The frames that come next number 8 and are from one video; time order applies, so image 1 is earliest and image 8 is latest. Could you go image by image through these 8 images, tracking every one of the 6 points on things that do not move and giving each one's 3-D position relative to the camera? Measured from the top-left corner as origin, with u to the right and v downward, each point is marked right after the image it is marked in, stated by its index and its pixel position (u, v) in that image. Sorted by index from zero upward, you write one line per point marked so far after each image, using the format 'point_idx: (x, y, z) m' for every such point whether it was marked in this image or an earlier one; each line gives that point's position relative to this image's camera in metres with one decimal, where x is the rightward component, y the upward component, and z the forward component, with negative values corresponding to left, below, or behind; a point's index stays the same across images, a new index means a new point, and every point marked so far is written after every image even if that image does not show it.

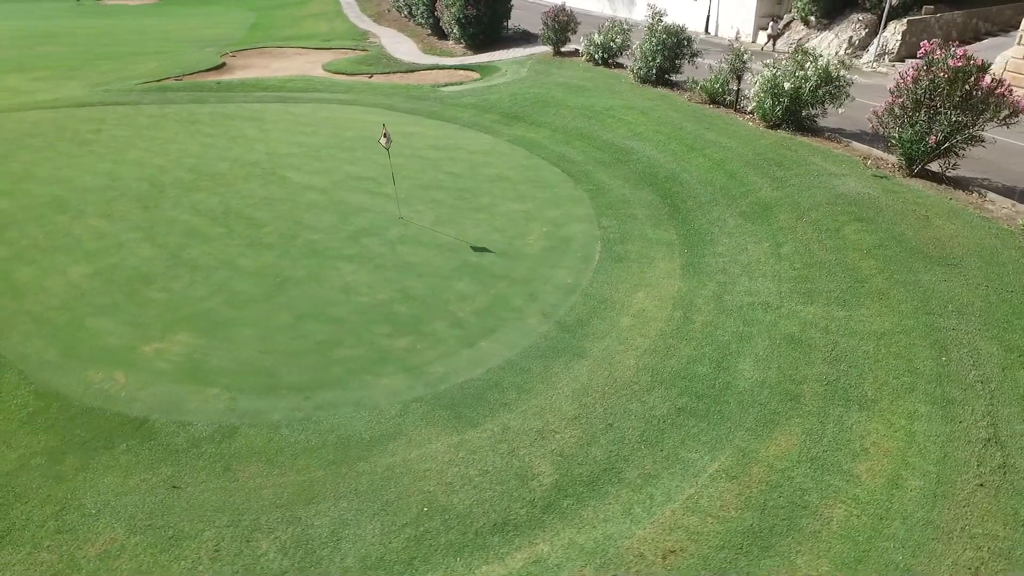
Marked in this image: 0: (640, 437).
0: (+2.0, -2.4, +9.8) m
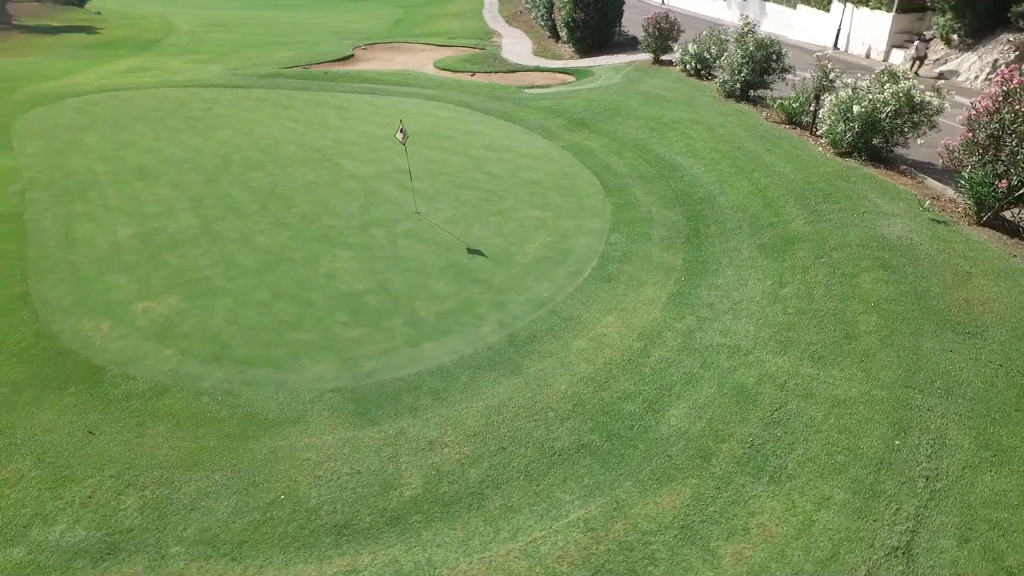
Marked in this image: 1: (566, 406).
0: (+0.1, -2.8, +9.2) m
1: (+0.9, -2.1, +10.5) m
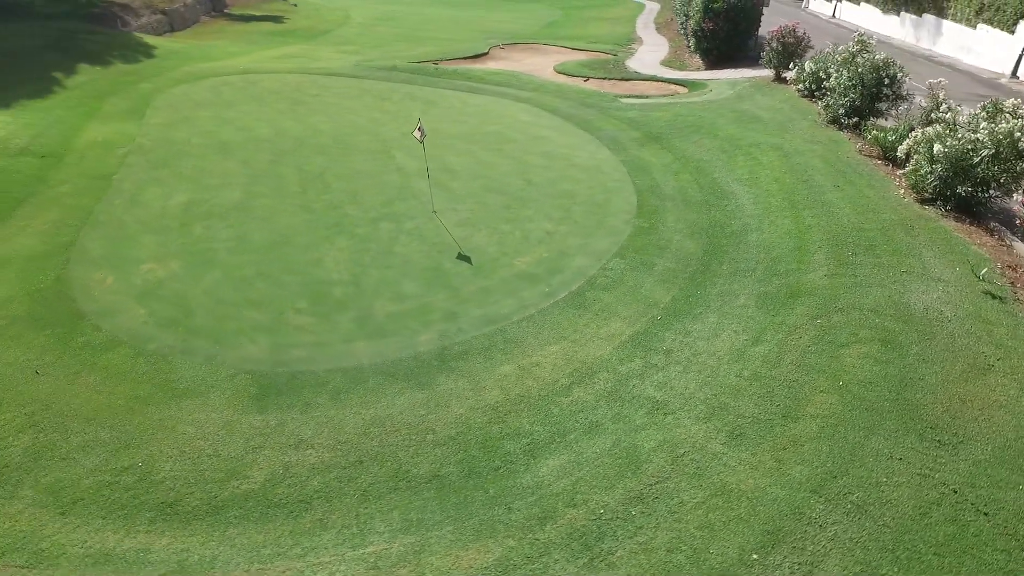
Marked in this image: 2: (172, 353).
0: (-2.2, -2.9, +8.8) m
1: (-1.1, -2.4, +9.9) m
2: (-6.6, -1.3, +11.8) m
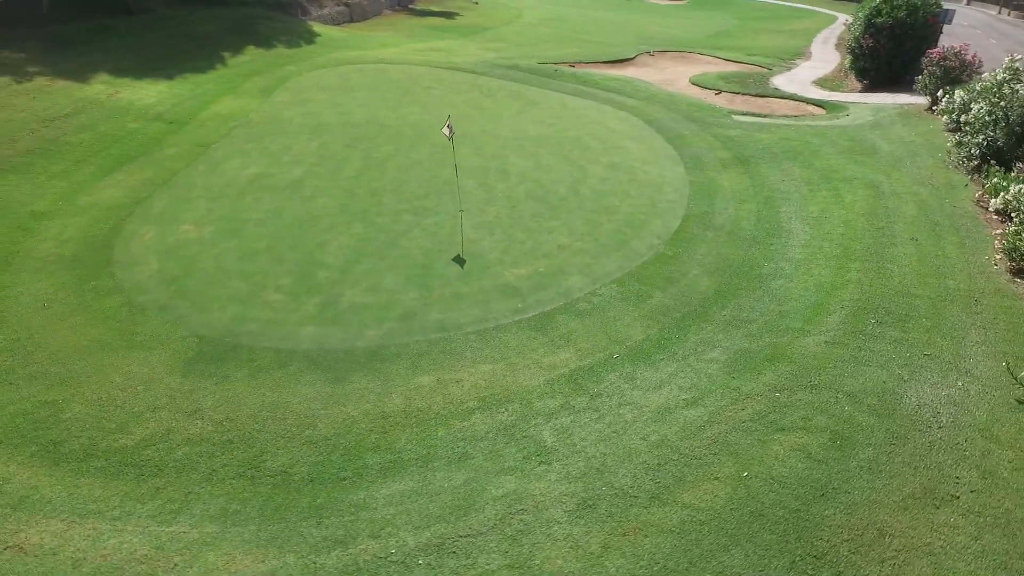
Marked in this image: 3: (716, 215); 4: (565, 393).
0: (-4.4, -2.6, +9.0) m
1: (-3.0, -2.3, +9.7) m
2: (-7.7, -0.4, +12.9) m
3: (+5.9, +2.1, +17.4) m
4: (+0.9, -1.8, +10.4) m
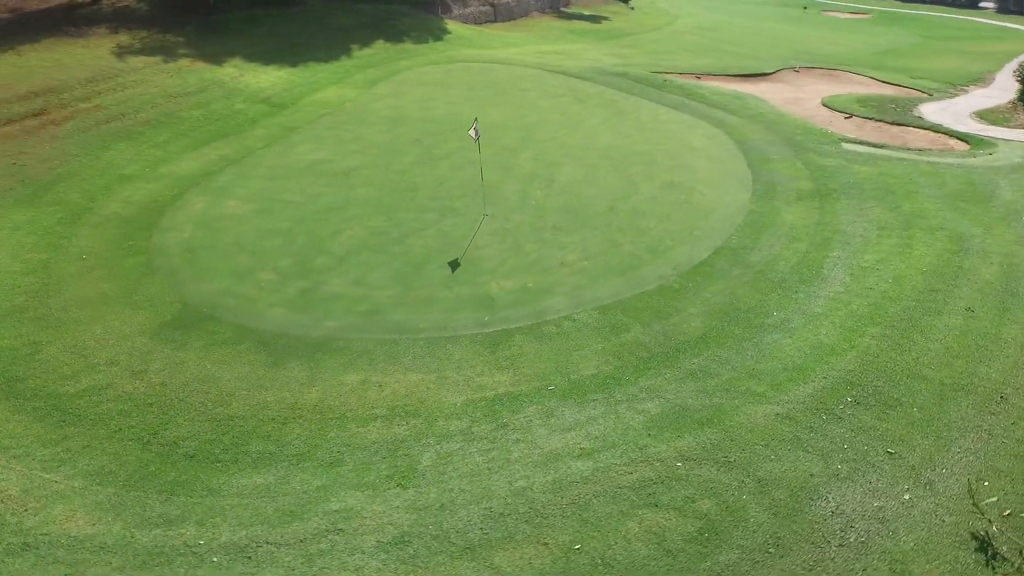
0: (-6.2, -2.2, +9.6) m
1: (-4.6, -2.1, +10.0) m
2: (-8.2, +0.4, +14.1) m
3: (+6.3, +0.9, +15.5) m
4: (-0.6, -2.1, +9.8) m
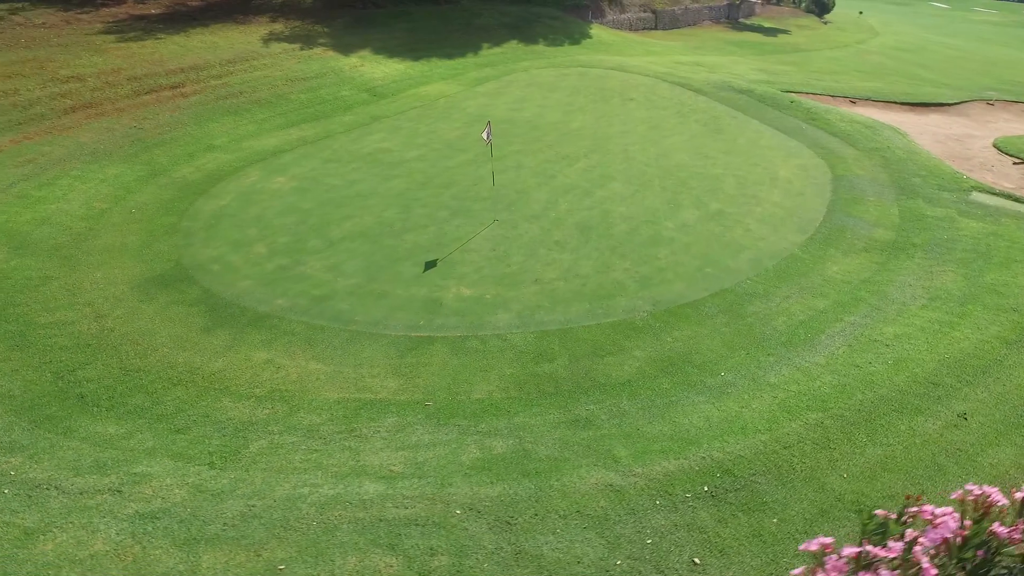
0: (-8.3, -1.3, +10.9) m
1: (-6.7, -1.4, +10.9) m
2: (-8.6, +1.5, +15.8) m
3: (+5.6, -0.3, +13.5) m
4: (-2.9, -2.1, +9.8) m
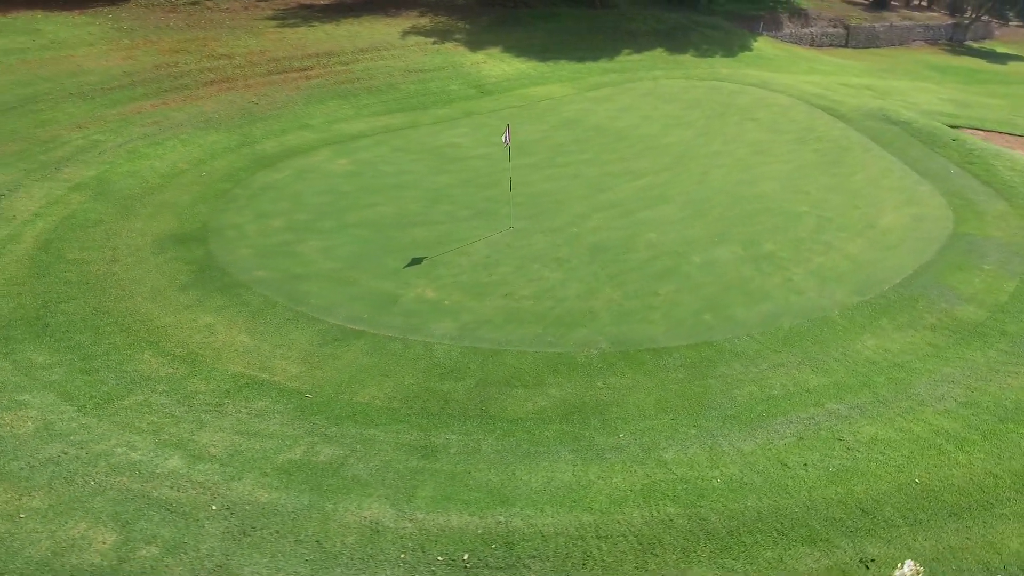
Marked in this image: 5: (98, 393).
0: (-9.6, 0.0, +12.6) m
1: (-8.1, -0.4, +12.2) m
2: (-8.2, +2.6, +17.4) m
3: (+4.4, -1.4, +11.4) m
4: (-4.9, -1.7, +10.1) m
5: (-6.6, -1.7, +9.6) m
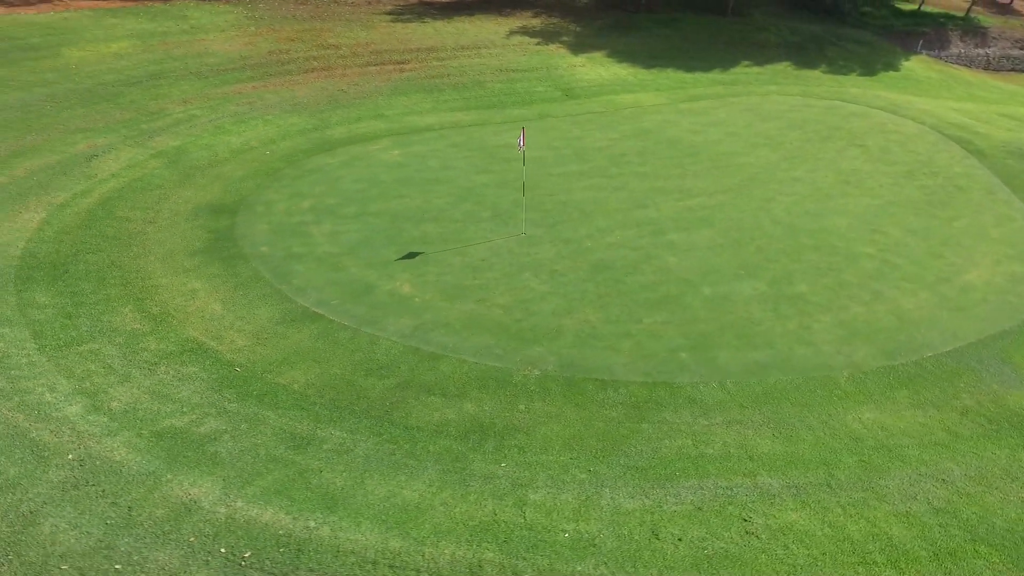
0: (-10.0, +1.1, +14.3) m
1: (-8.7, +0.5, +13.5) m
2: (-7.3, +3.4, +18.6) m
3: (+3.2, -2.1, +10.1) m
4: (-6.2, -1.1, +10.8) m
5: (-7.9, -0.9, +10.7) m
